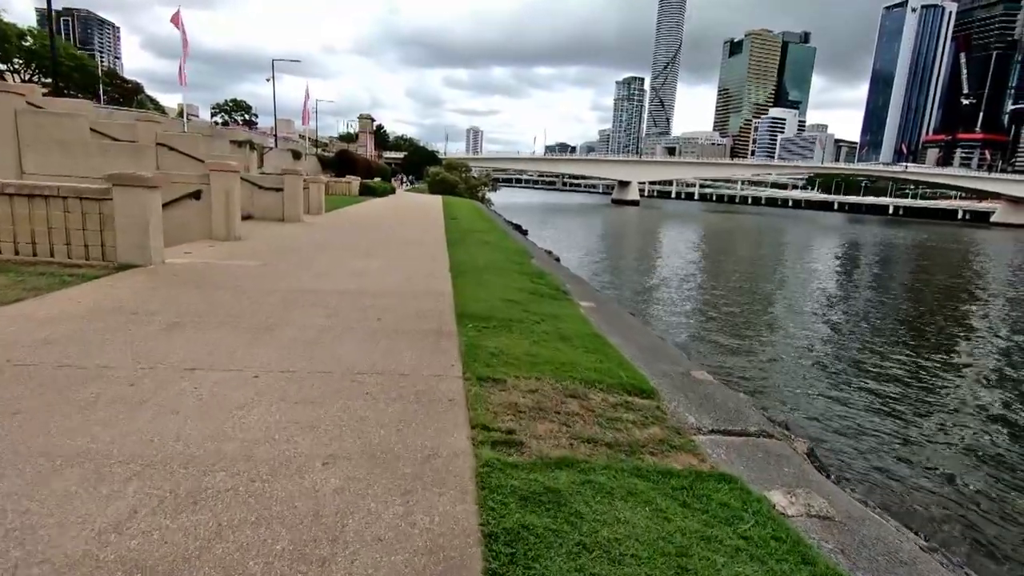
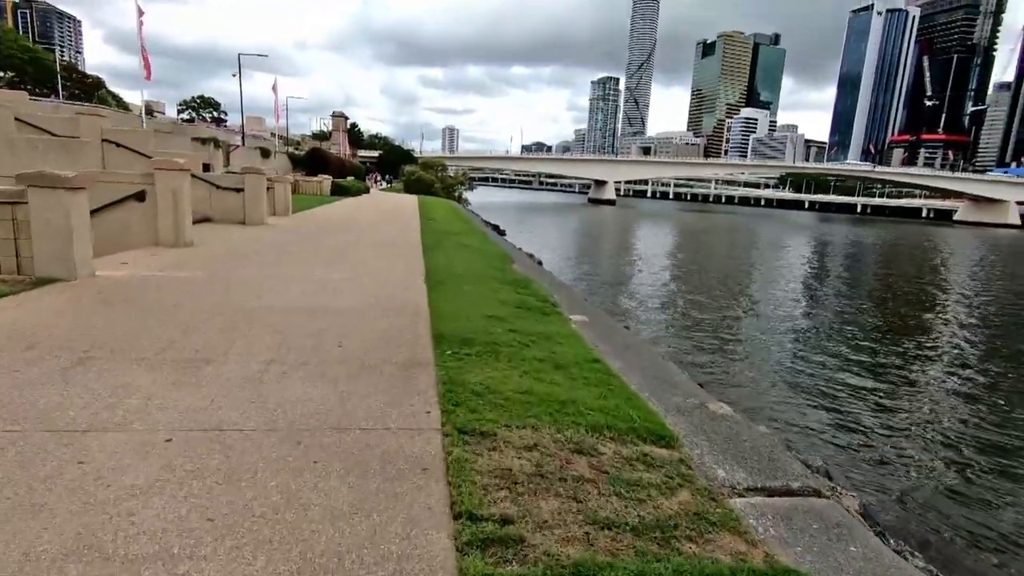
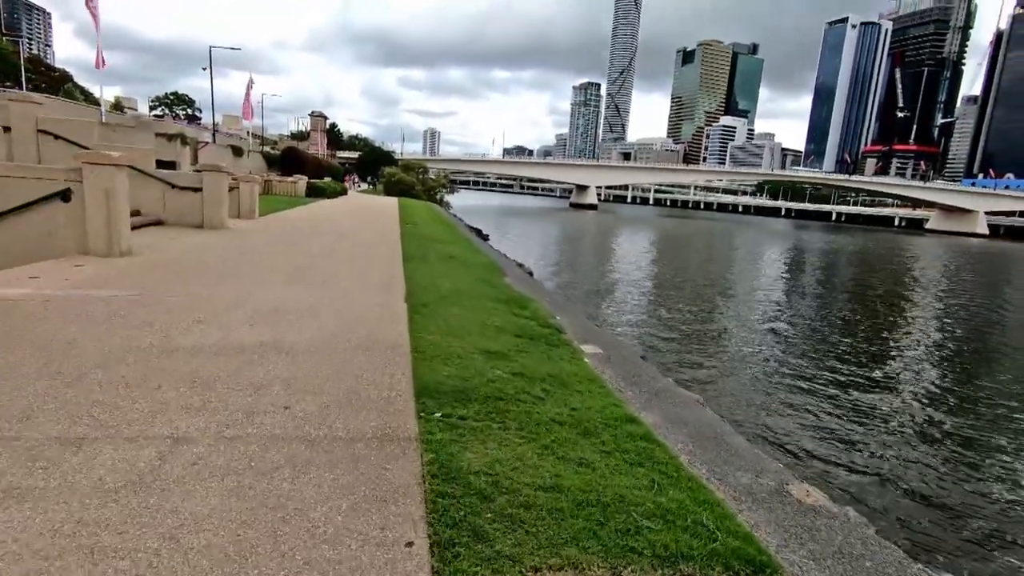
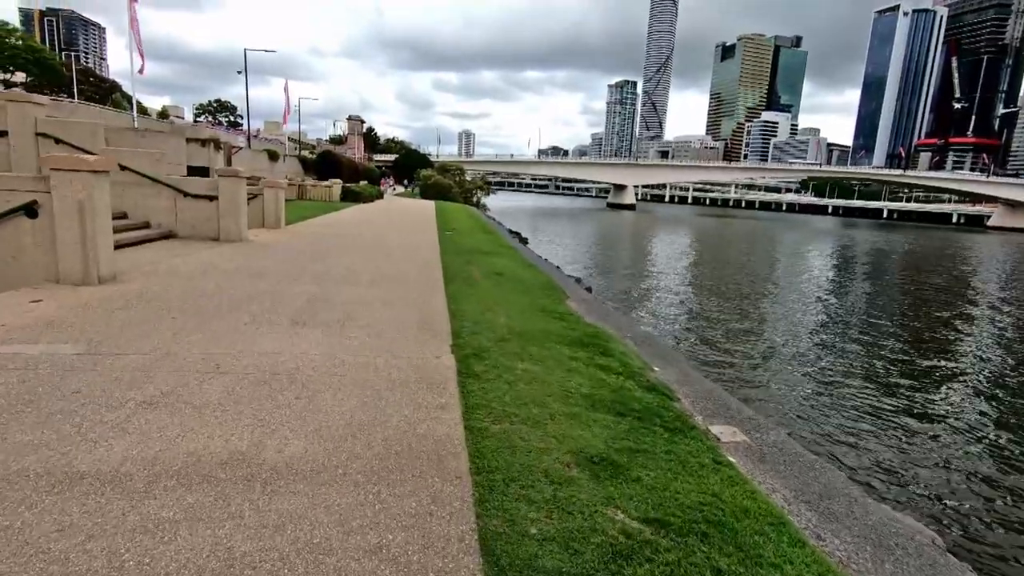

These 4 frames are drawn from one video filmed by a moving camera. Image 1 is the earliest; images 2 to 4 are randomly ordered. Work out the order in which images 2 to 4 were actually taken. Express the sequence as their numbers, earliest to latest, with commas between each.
2, 3, 4
